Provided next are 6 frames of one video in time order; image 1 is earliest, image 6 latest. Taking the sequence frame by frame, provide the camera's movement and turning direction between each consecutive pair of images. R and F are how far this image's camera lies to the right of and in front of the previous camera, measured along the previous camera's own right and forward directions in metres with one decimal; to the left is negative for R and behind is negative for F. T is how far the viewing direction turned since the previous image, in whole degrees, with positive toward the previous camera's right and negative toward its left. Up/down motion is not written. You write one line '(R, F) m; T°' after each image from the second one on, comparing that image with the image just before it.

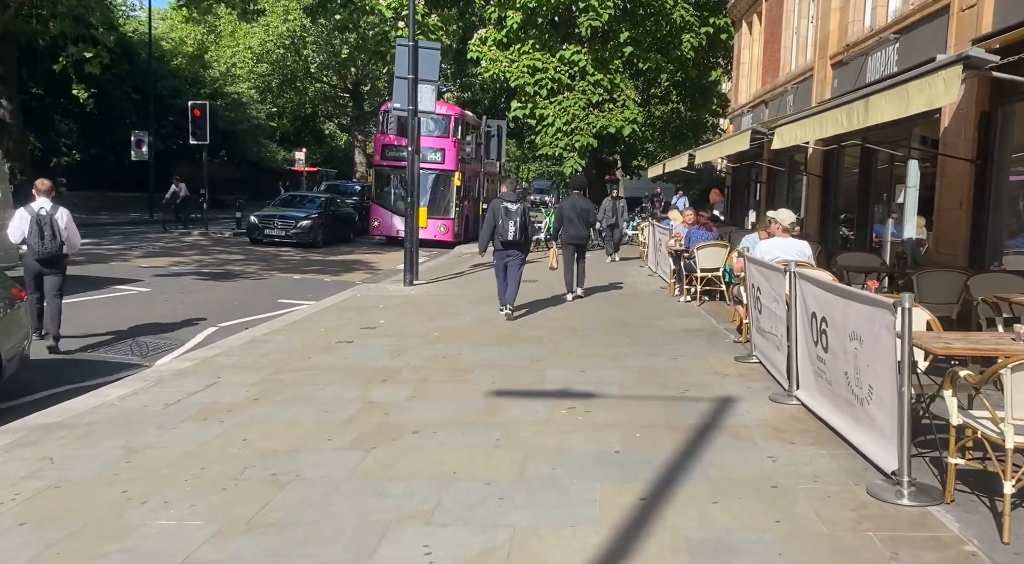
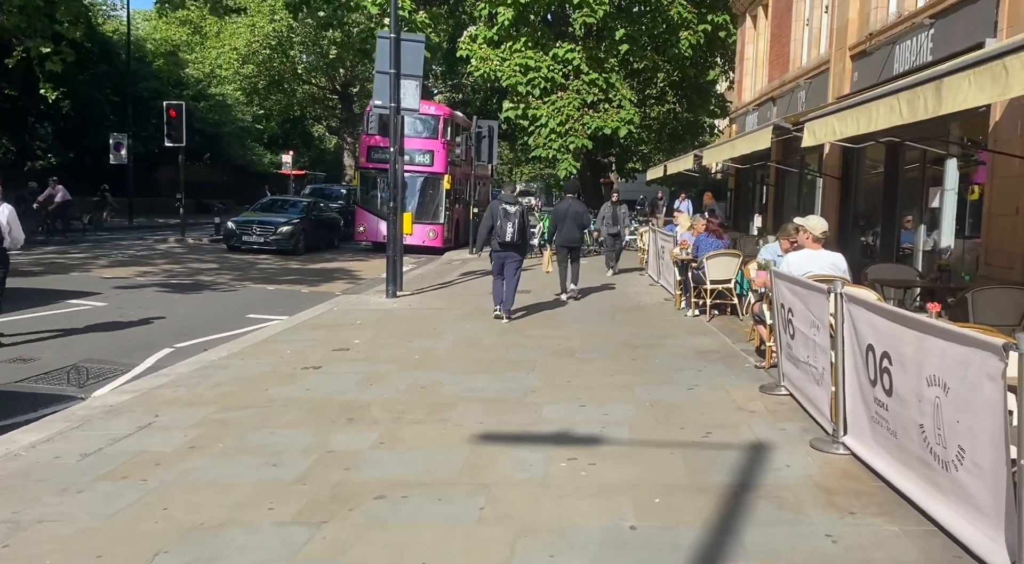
(0.0, +1.2) m; 0°
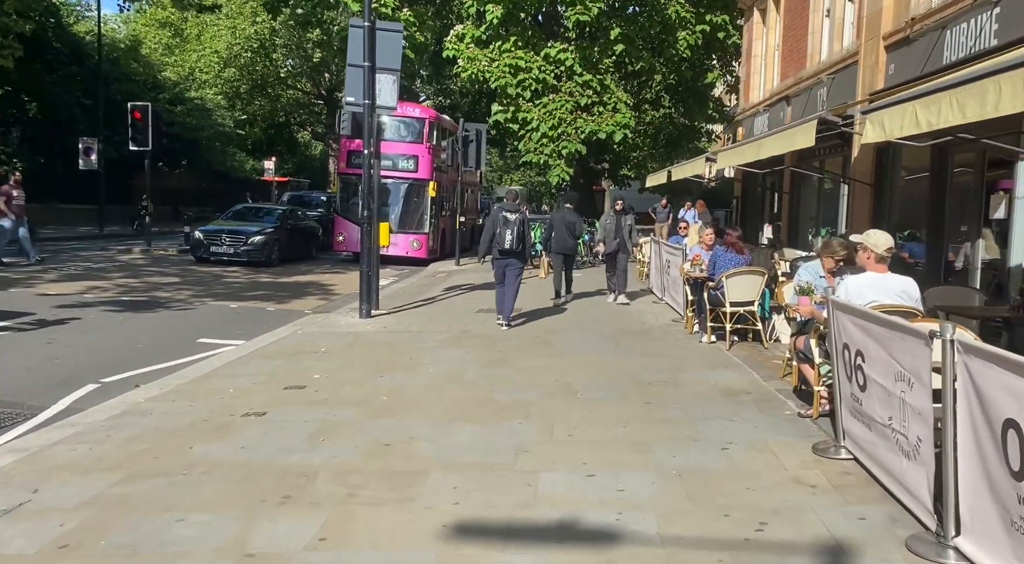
(0.0, +1.6) m; +1°
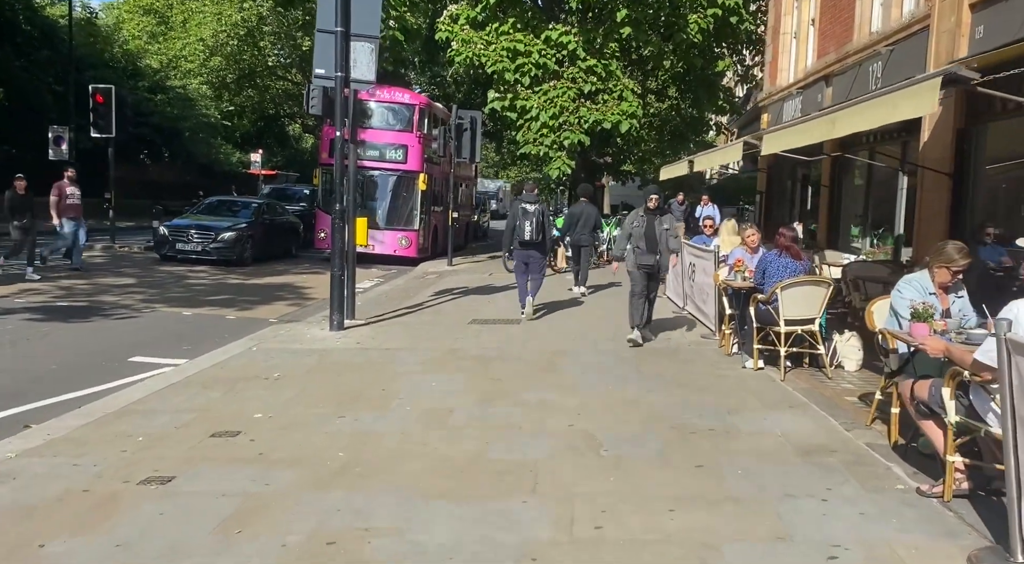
(0.0, +2.0) m; 0°
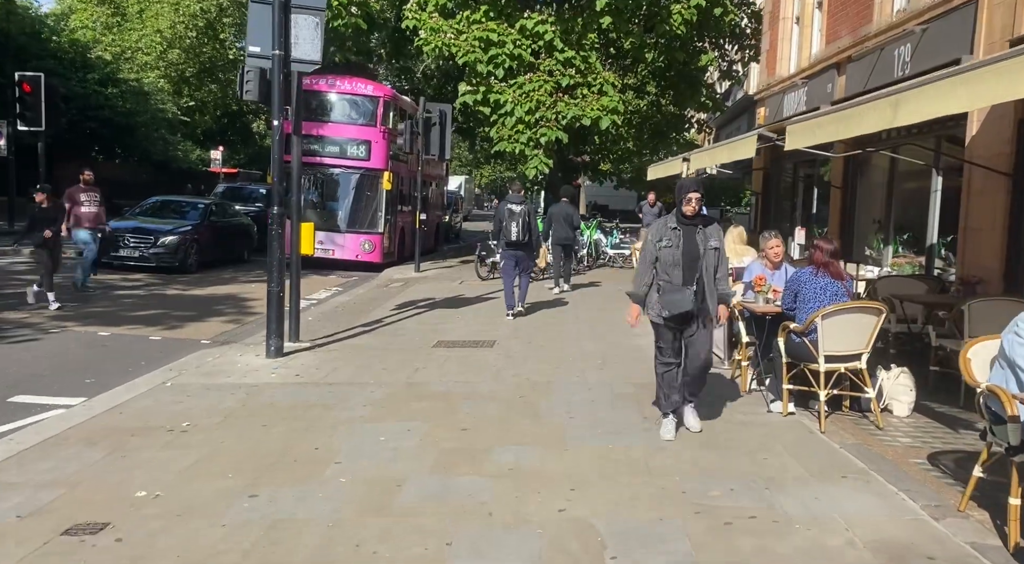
(0.0, +1.7) m; +2°
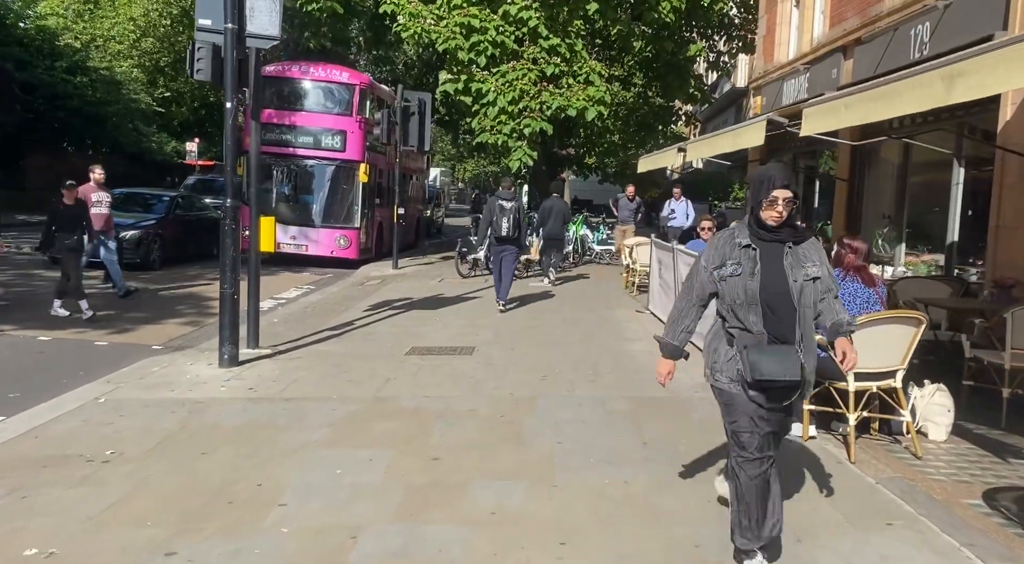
(0.0, +0.9) m; +1°
